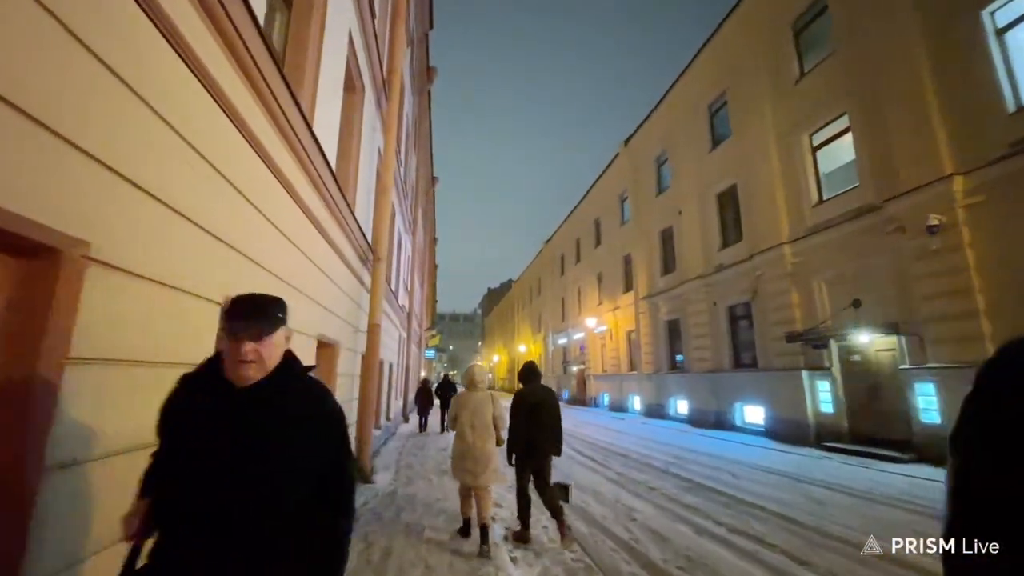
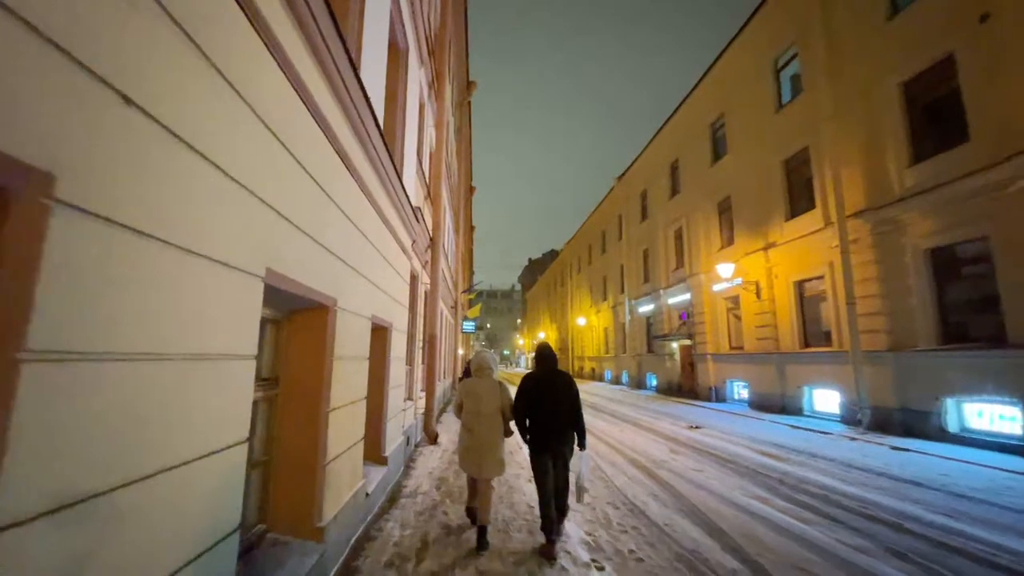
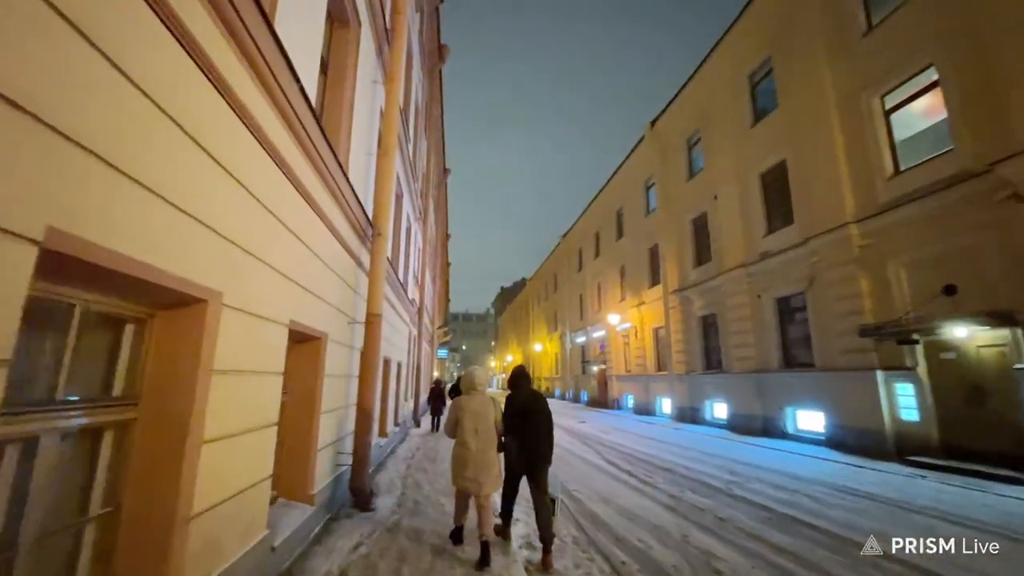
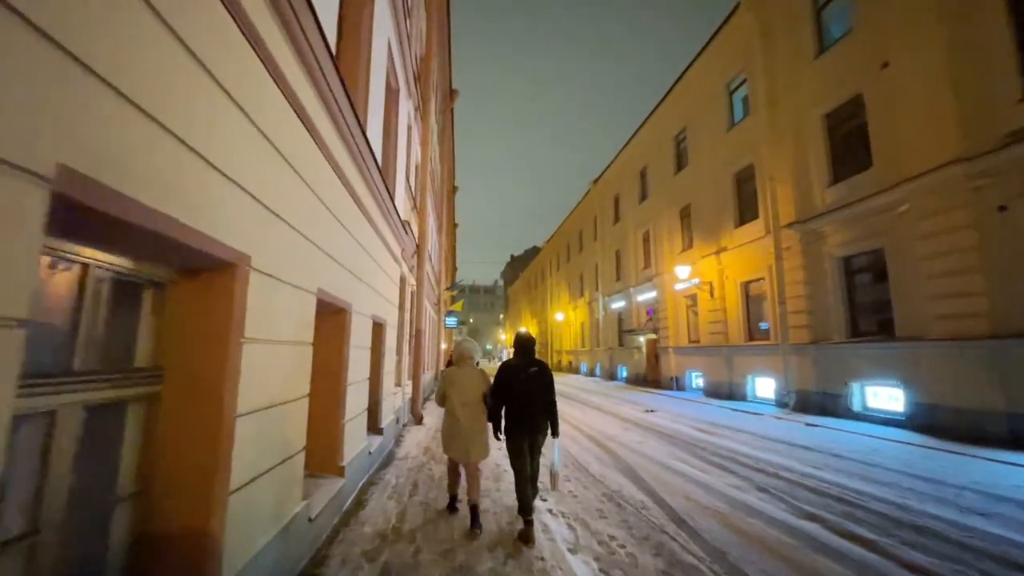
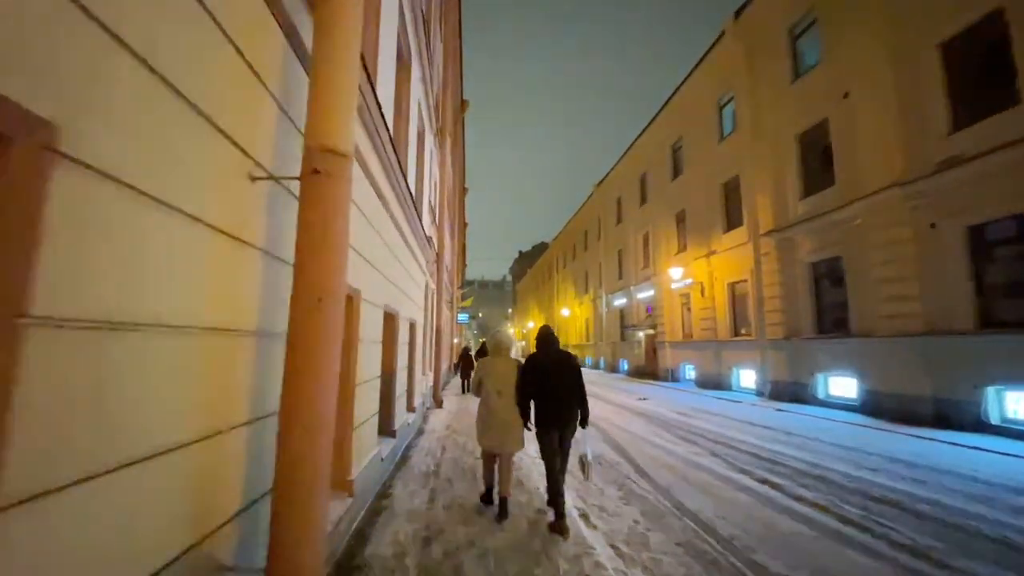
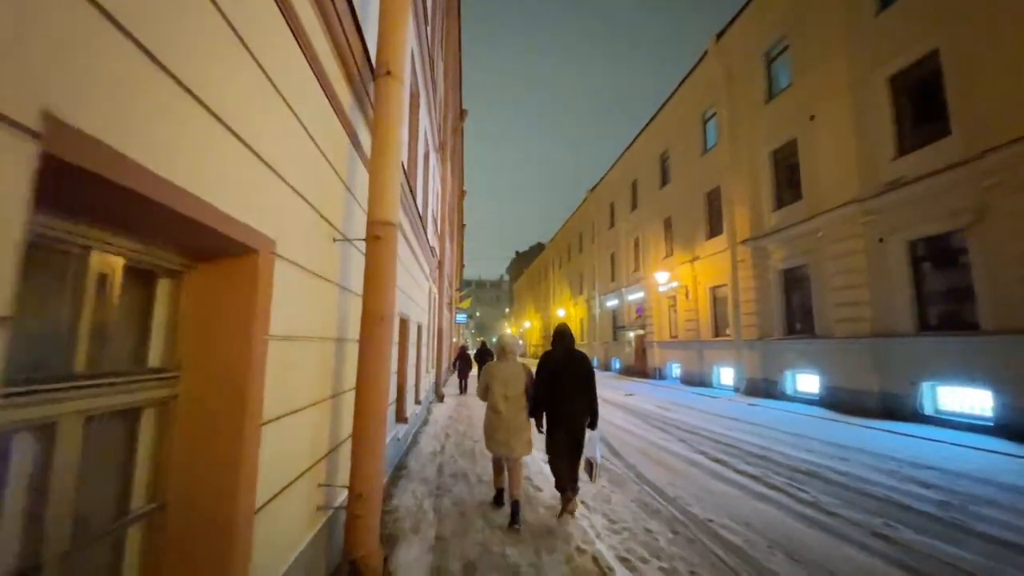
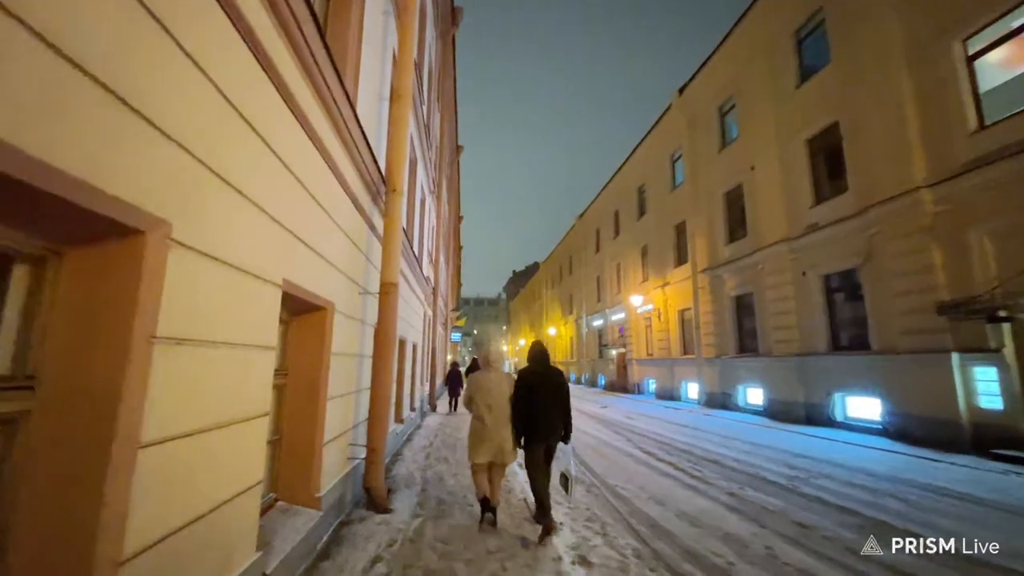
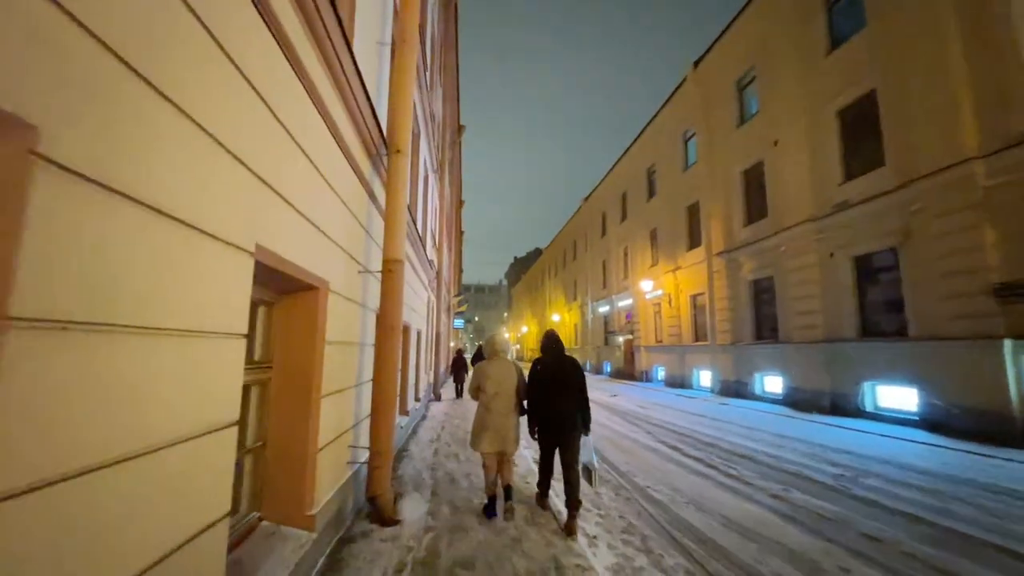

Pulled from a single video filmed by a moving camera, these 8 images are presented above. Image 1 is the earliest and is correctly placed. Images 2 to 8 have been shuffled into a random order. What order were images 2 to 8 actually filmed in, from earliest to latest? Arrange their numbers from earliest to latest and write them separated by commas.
3, 7, 8, 6, 5, 4, 2
